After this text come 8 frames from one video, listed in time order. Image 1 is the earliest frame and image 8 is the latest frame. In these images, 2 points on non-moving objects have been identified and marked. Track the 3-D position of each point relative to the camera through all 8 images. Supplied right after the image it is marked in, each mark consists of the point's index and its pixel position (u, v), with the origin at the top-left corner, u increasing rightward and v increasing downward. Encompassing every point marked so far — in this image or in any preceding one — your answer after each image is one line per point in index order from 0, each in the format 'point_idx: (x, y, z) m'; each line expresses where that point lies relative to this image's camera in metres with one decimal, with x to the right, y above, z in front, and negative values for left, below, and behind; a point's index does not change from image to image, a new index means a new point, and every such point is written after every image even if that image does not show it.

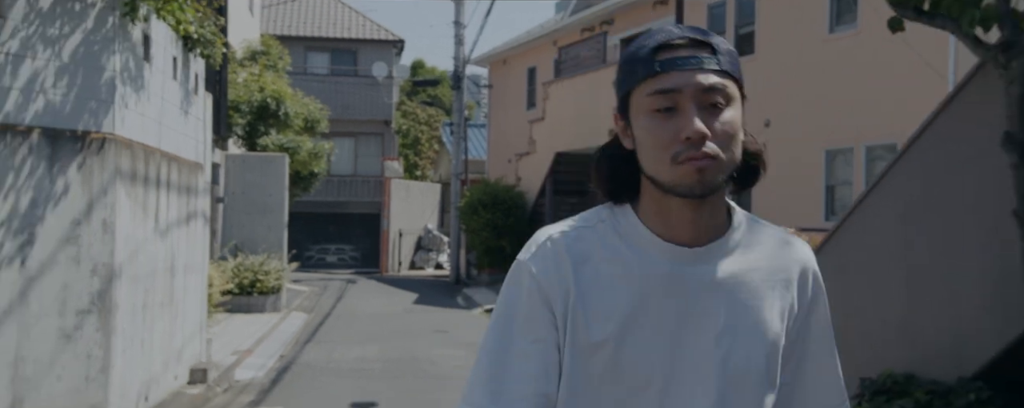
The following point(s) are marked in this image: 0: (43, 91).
0: (-4.2, +1.0, +7.3) m
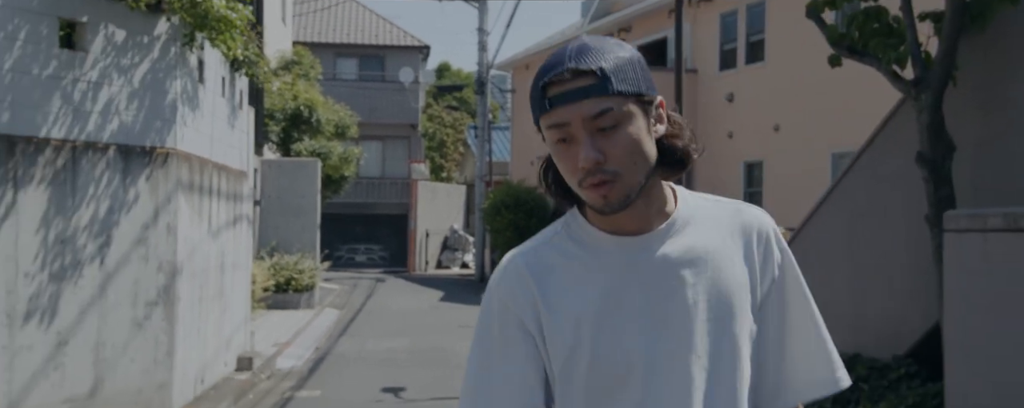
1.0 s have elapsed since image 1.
0: (-4.1, +0.9, +8.5) m
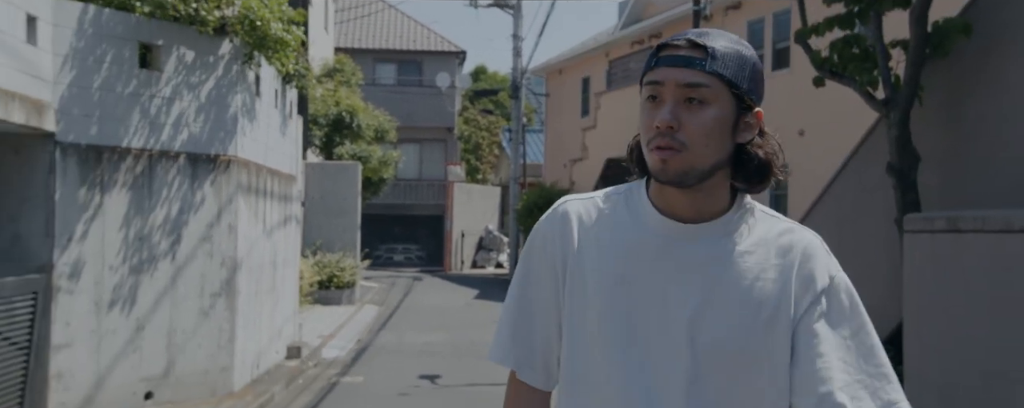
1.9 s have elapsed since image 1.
0: (-3.8, +0.9, +9.5) m
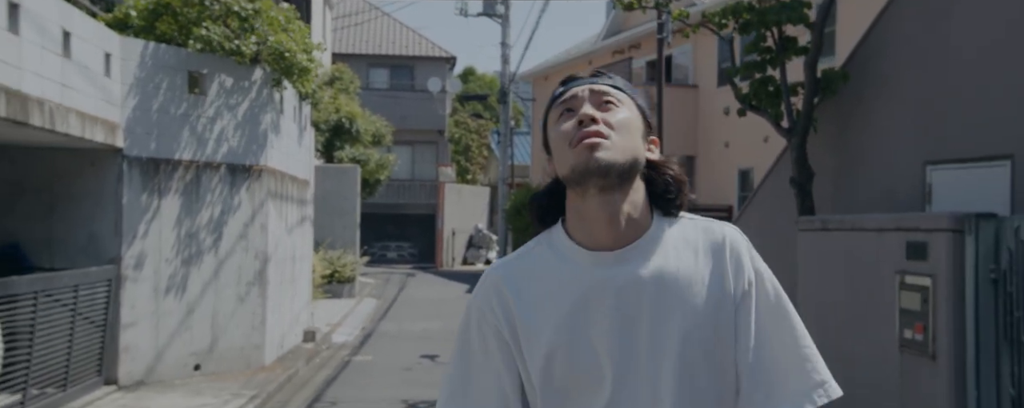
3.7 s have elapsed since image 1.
0: (-4.0, +0.9, +11.2) m
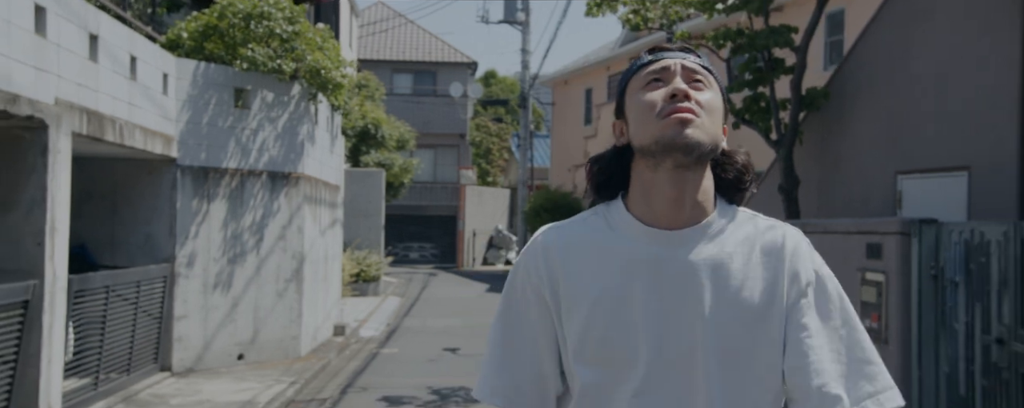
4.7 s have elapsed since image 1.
0: (-3.7, +0.8, +12.3) m
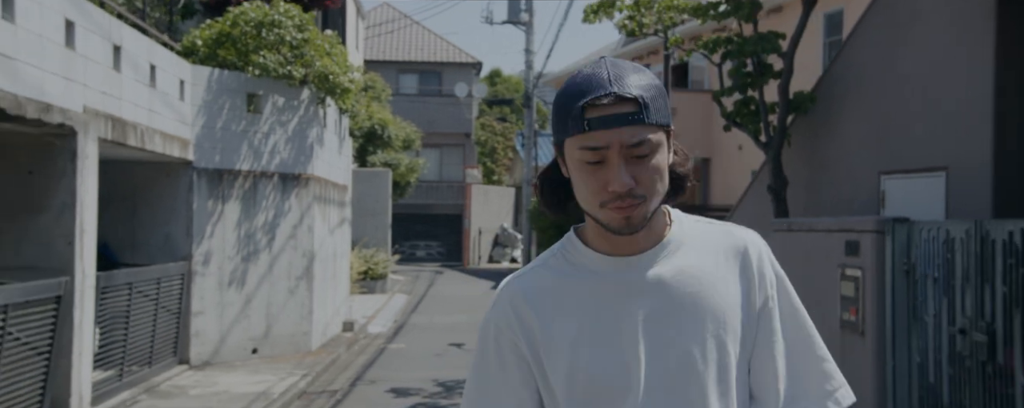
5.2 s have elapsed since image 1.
0: (-3.7, +0.8, +12.8) m
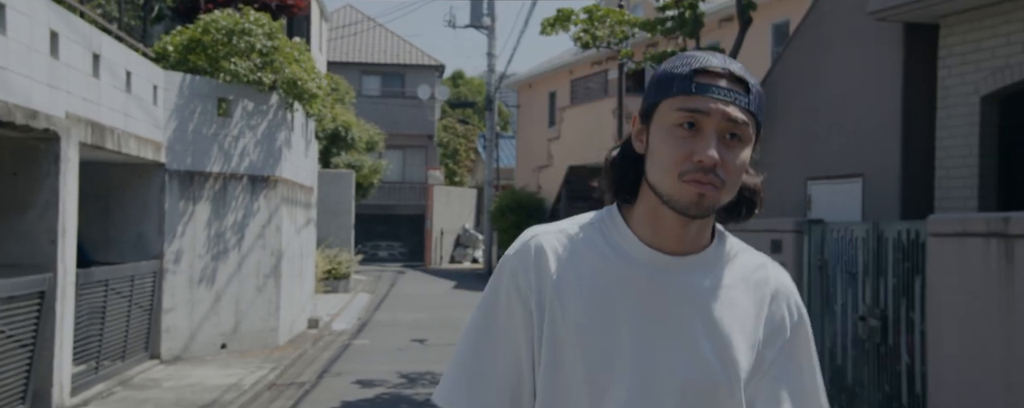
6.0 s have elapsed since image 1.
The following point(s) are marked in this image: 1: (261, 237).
0: (-4.4, +0.8, +13.3) m
1: (-4.2, -0.6, +13.6) m
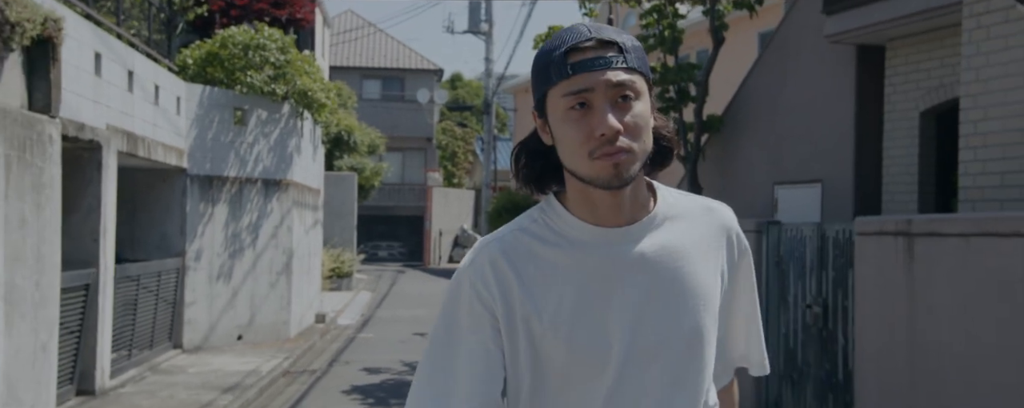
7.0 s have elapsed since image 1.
0: (-4.4, +0.8, +14.3) m
1: (-4.3, -0.6, +14.6) m
